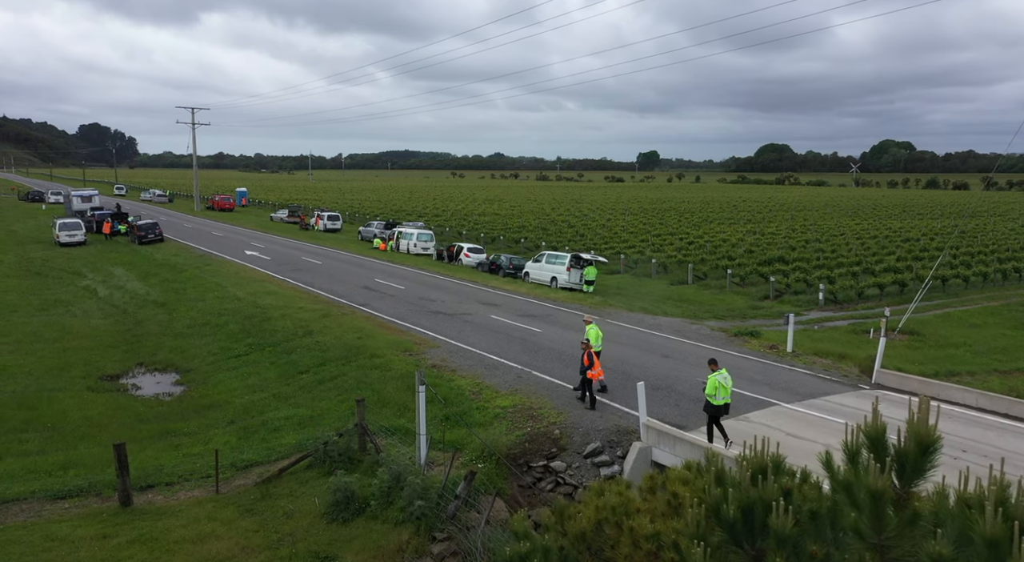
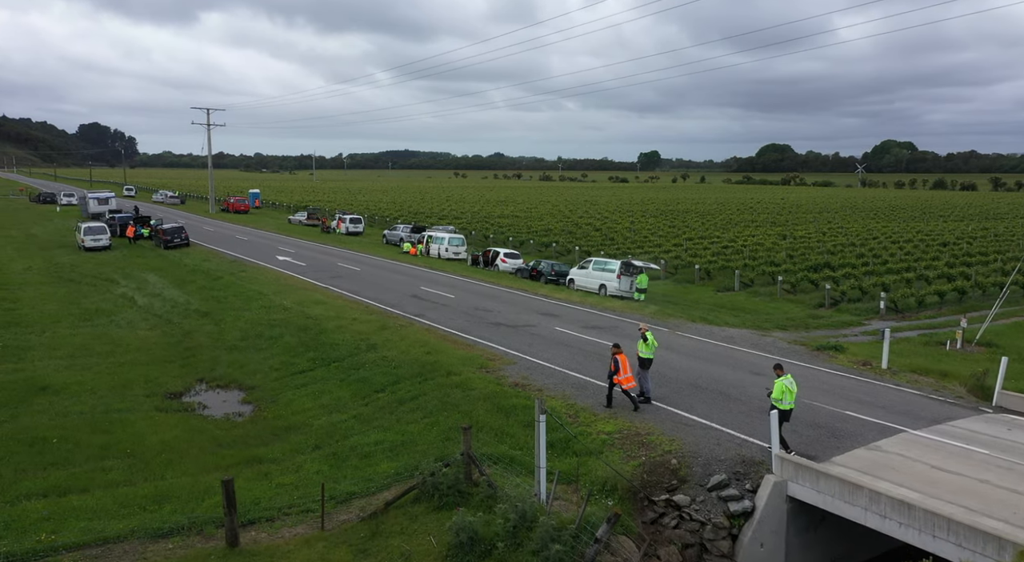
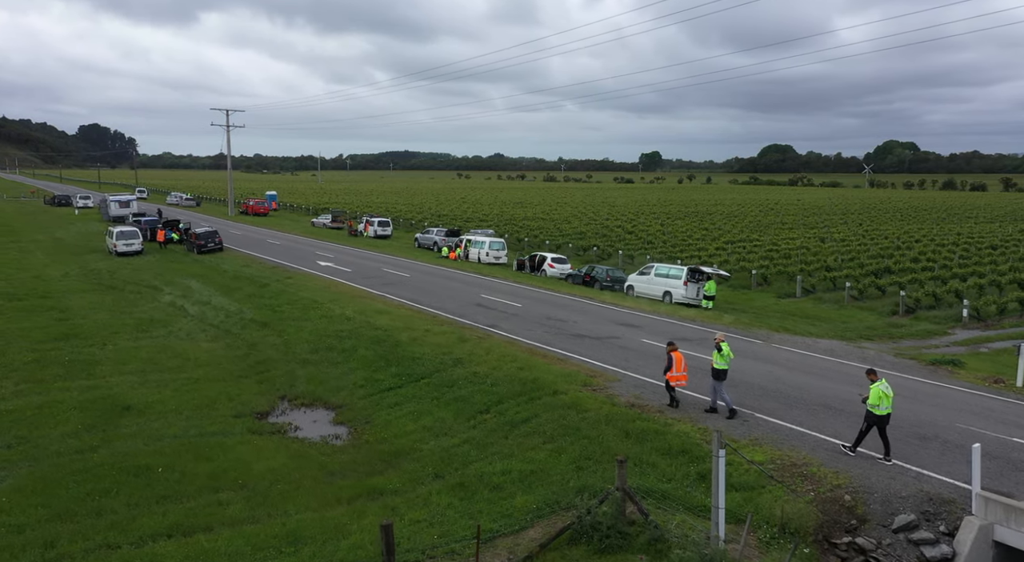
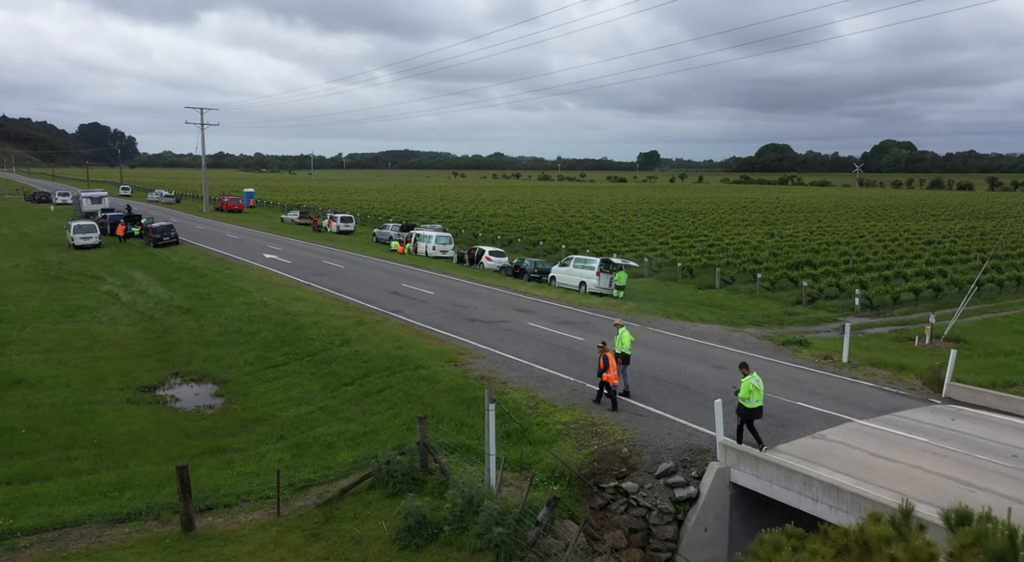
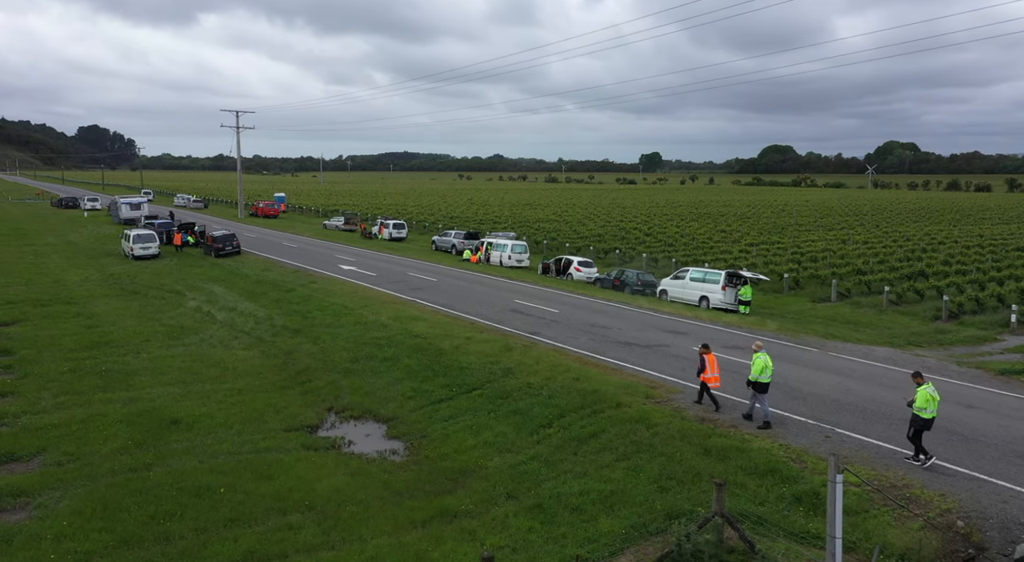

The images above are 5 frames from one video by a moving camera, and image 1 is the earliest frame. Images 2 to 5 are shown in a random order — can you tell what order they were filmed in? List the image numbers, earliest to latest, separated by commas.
4, 2, 3, 5
